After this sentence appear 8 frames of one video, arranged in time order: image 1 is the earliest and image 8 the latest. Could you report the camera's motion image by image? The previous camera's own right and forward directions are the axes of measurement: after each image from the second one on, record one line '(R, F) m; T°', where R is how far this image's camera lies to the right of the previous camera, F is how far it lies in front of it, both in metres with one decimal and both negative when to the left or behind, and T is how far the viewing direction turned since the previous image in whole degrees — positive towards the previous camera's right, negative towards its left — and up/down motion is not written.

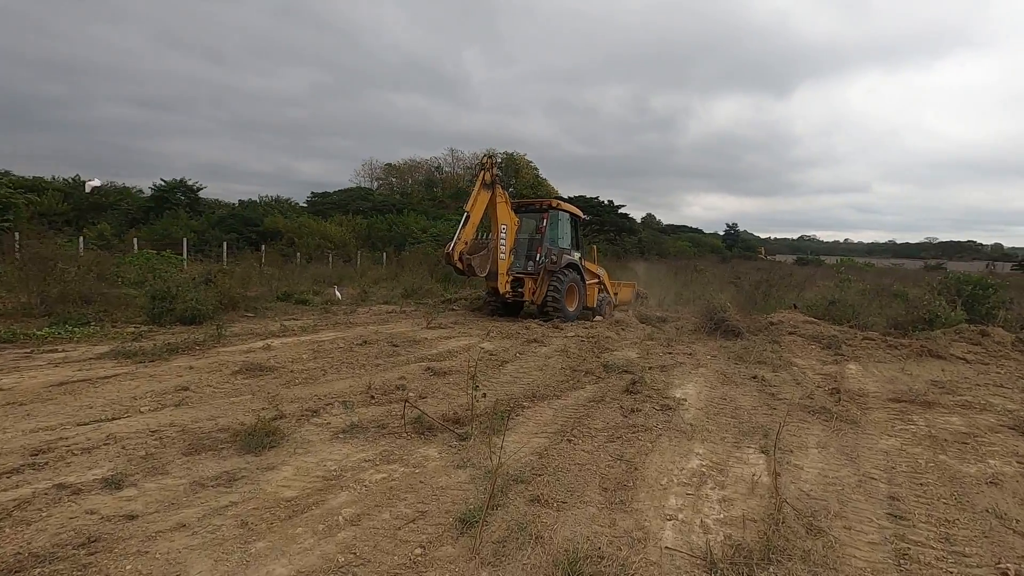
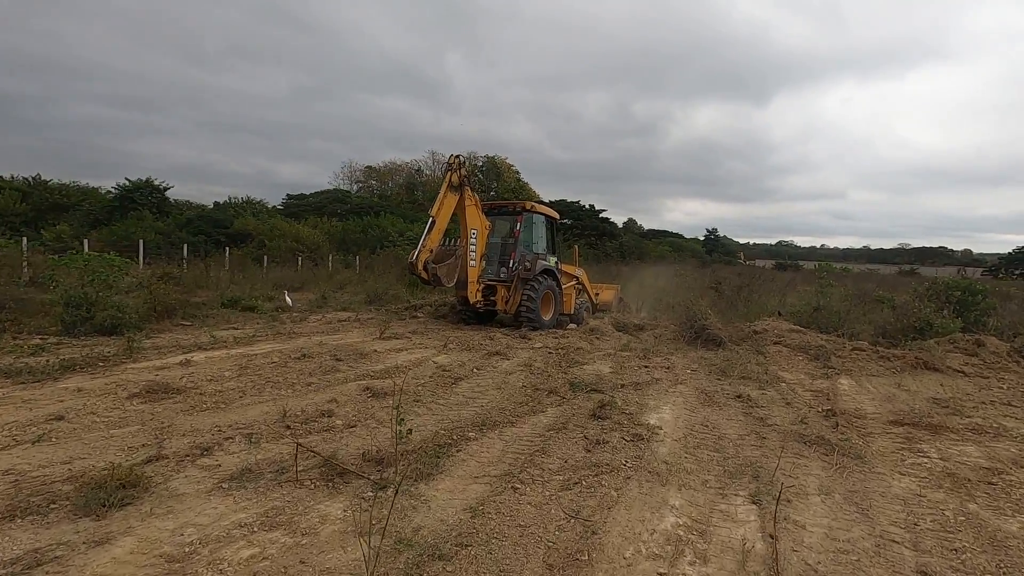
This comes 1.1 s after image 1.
(+0.3, +0.8) m; +2°
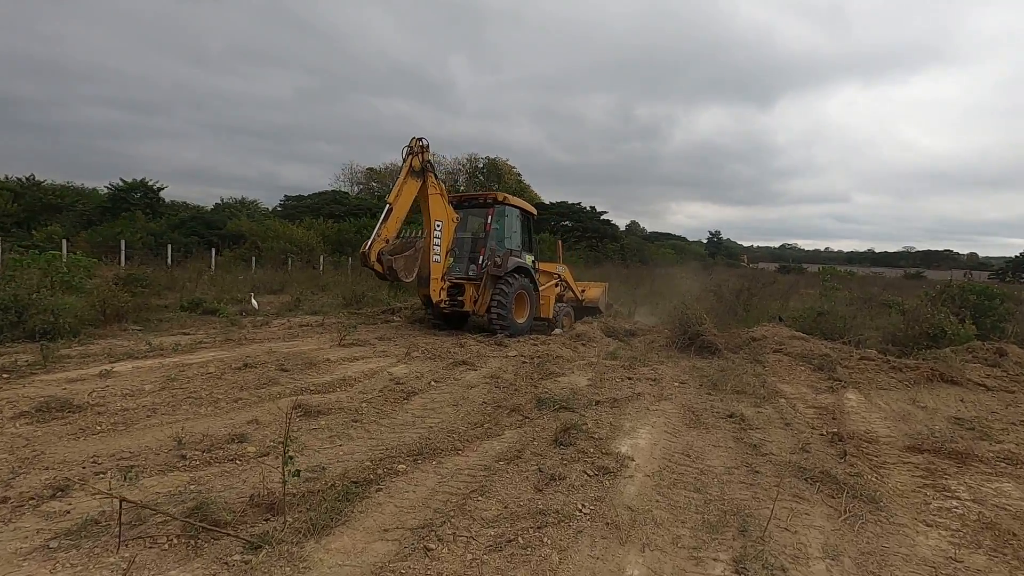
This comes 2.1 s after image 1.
(+0.4, +0.7) m; 0°
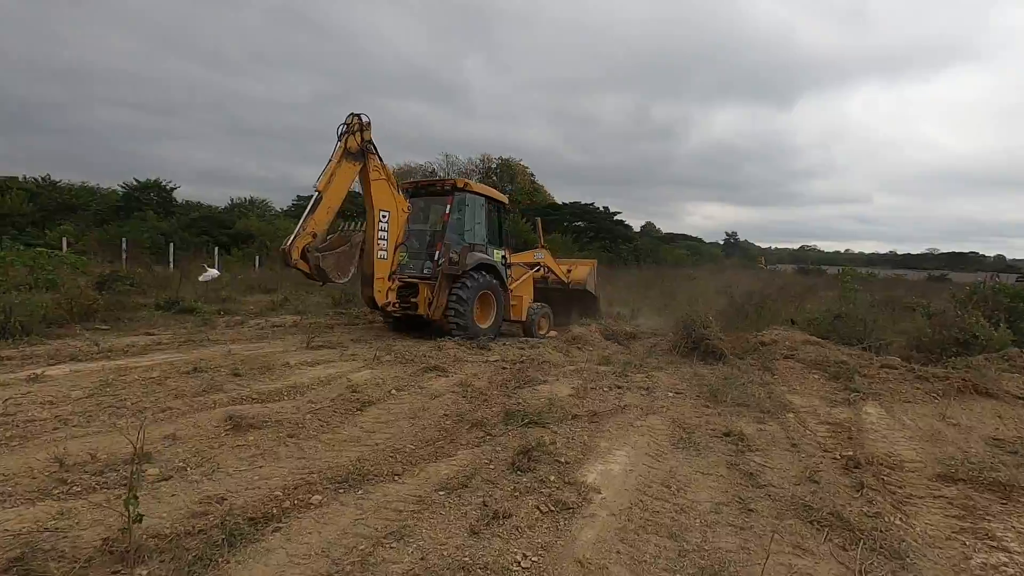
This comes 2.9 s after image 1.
(+0.4, +0.6) m; -2°
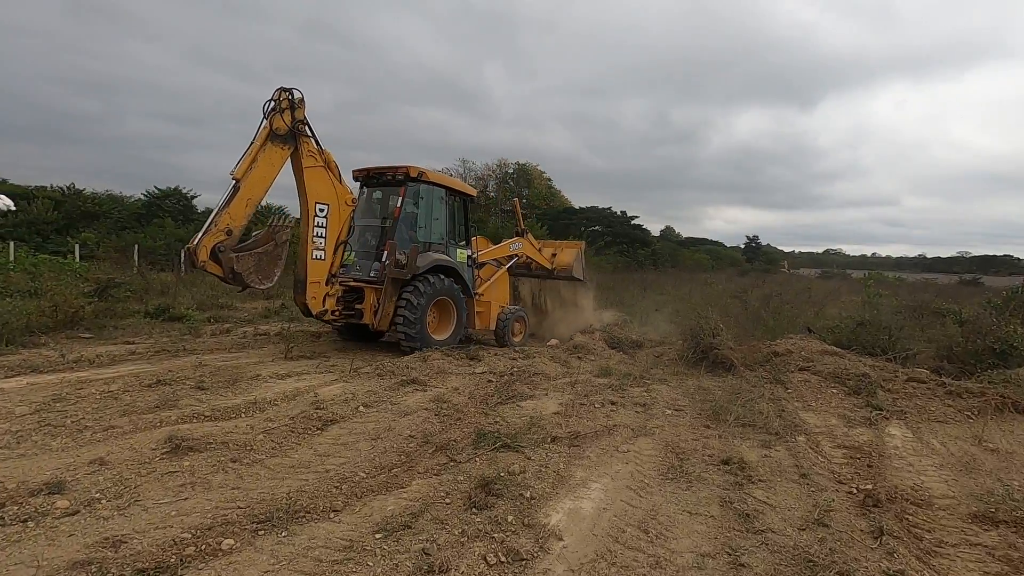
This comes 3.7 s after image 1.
(+0.3, +0.5) m; -2°
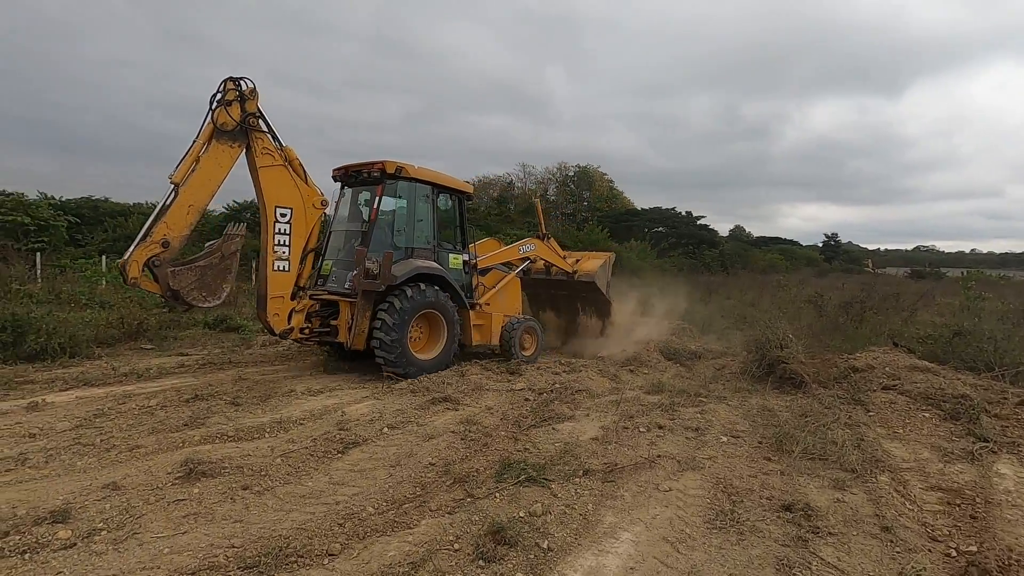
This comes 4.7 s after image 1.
(+0.3, +0.4) m; -7°
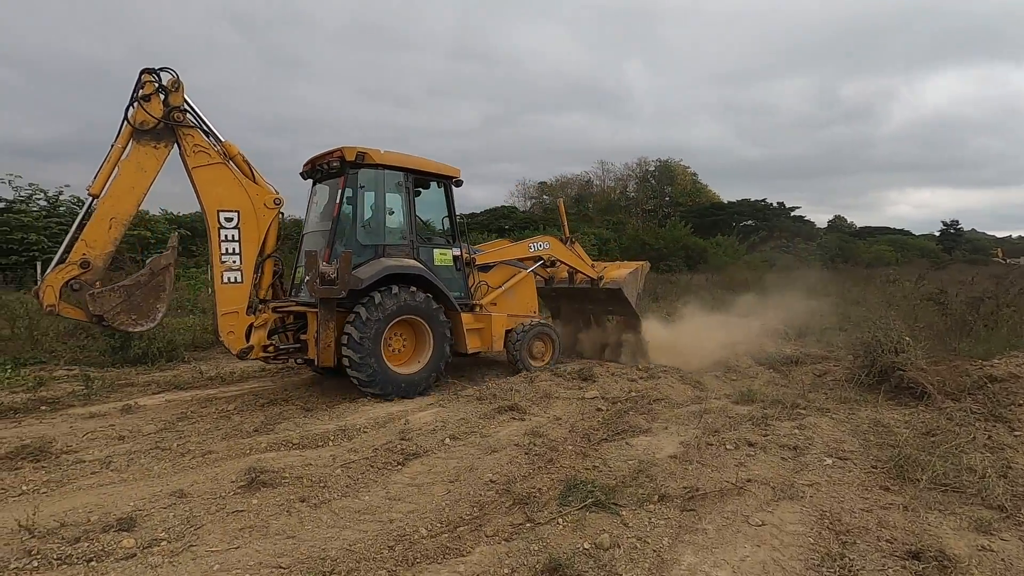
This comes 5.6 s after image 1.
(+0.1, +0.3) m; -9°
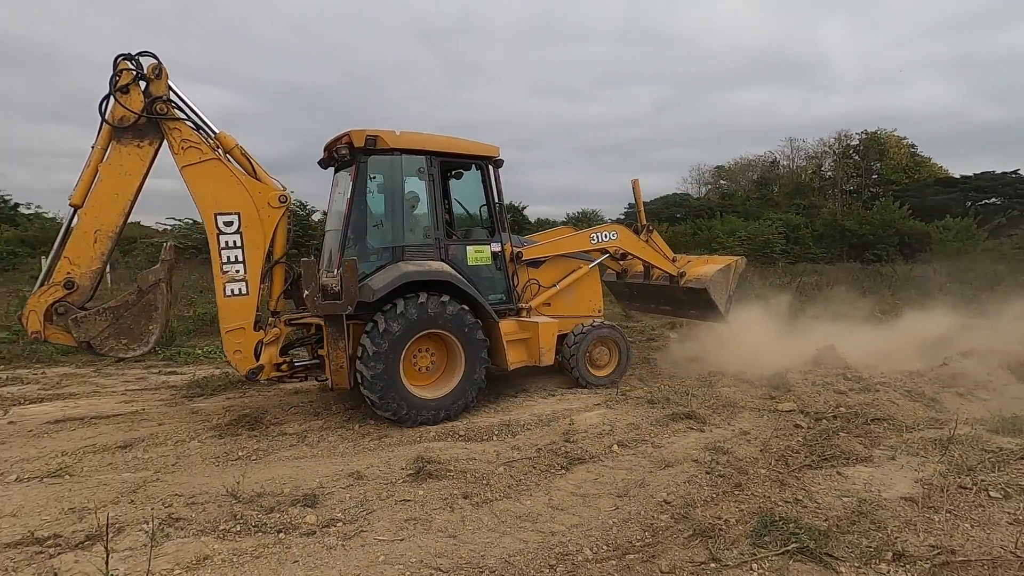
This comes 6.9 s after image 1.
(-0.1, +0.3) m; -18°
